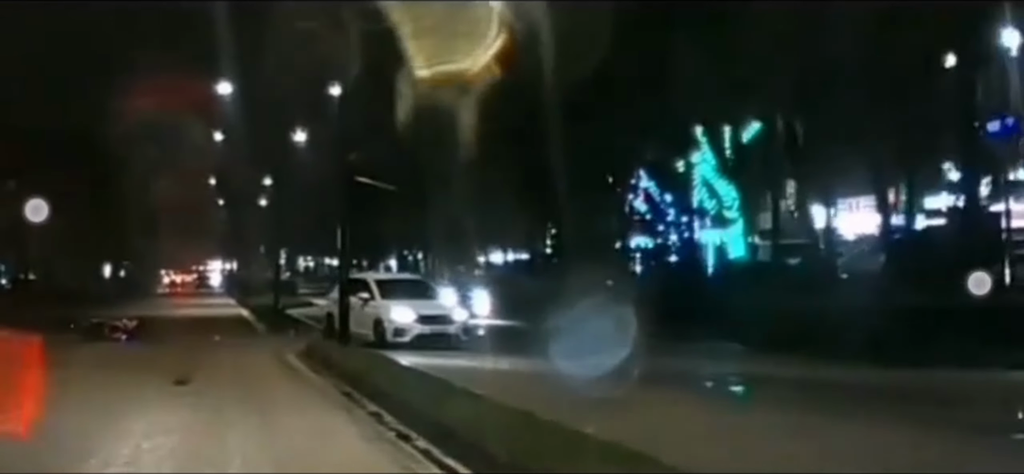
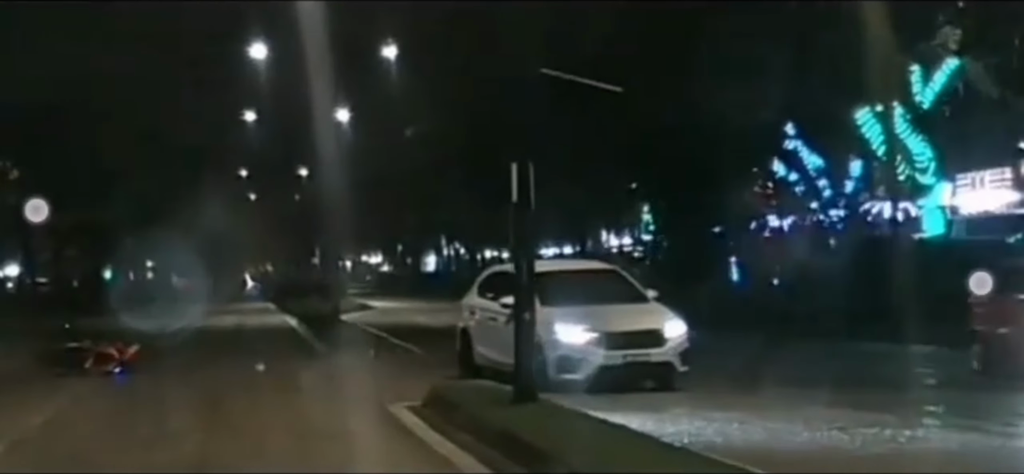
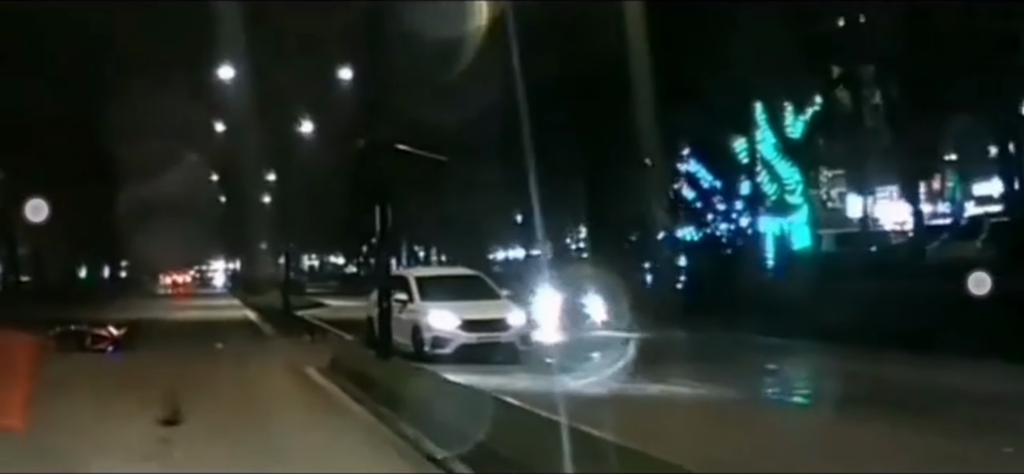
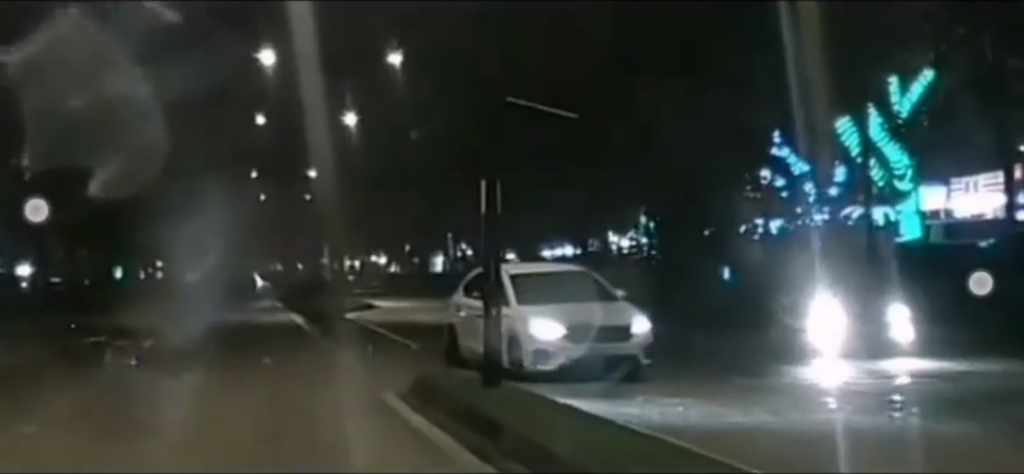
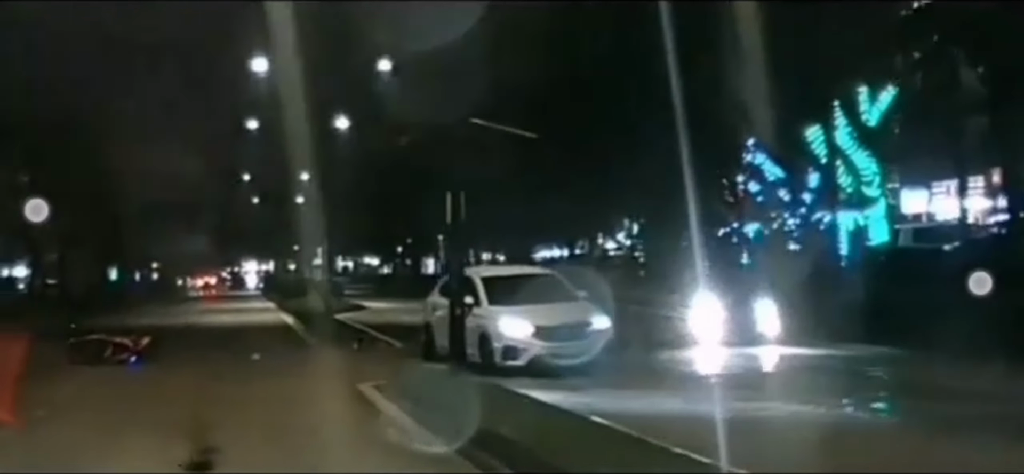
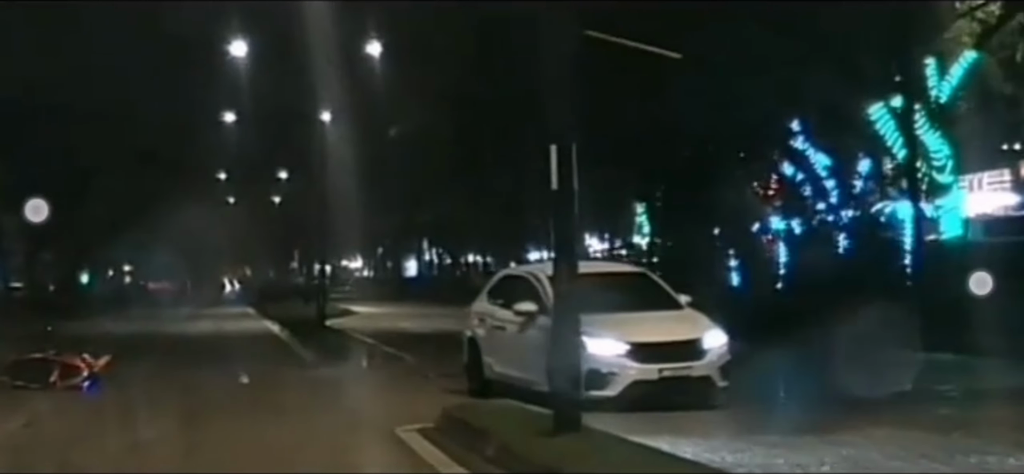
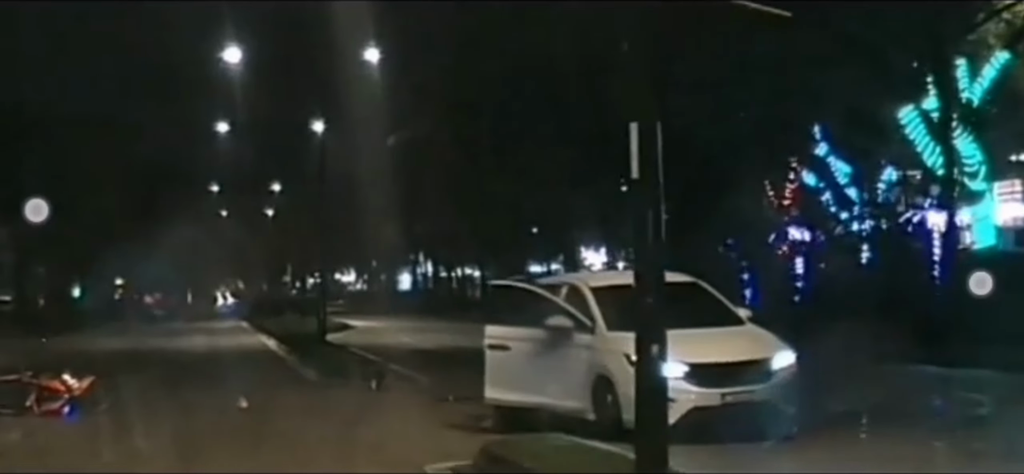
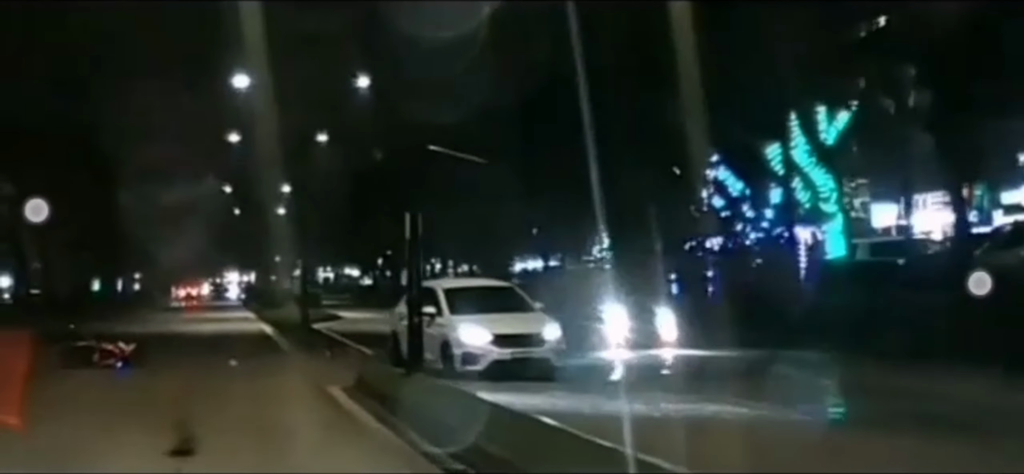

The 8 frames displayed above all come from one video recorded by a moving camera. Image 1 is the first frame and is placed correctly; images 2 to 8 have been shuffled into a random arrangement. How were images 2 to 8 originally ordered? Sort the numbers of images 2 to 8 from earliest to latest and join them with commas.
3, 8, 5, 4, 2, 6, 7
